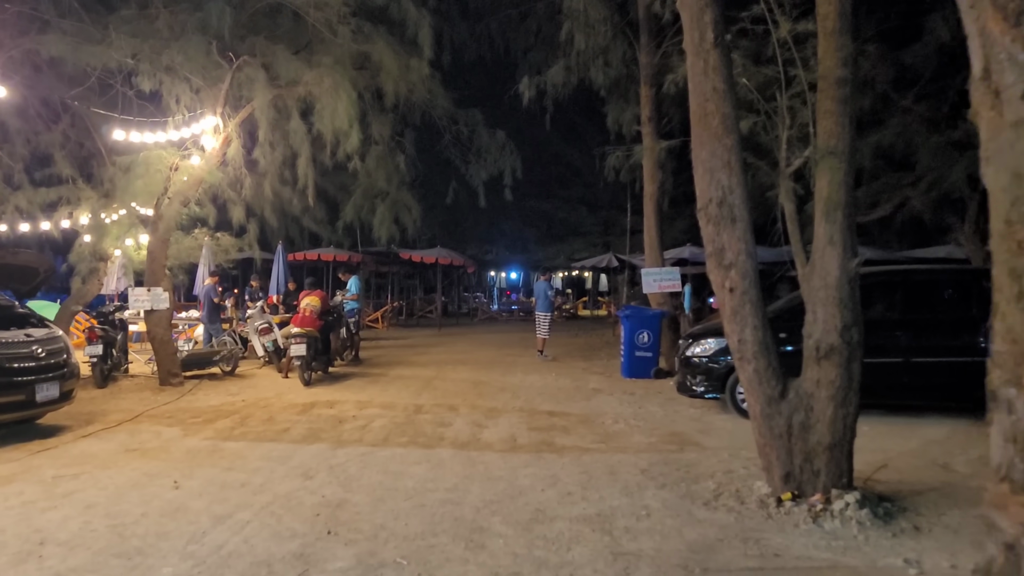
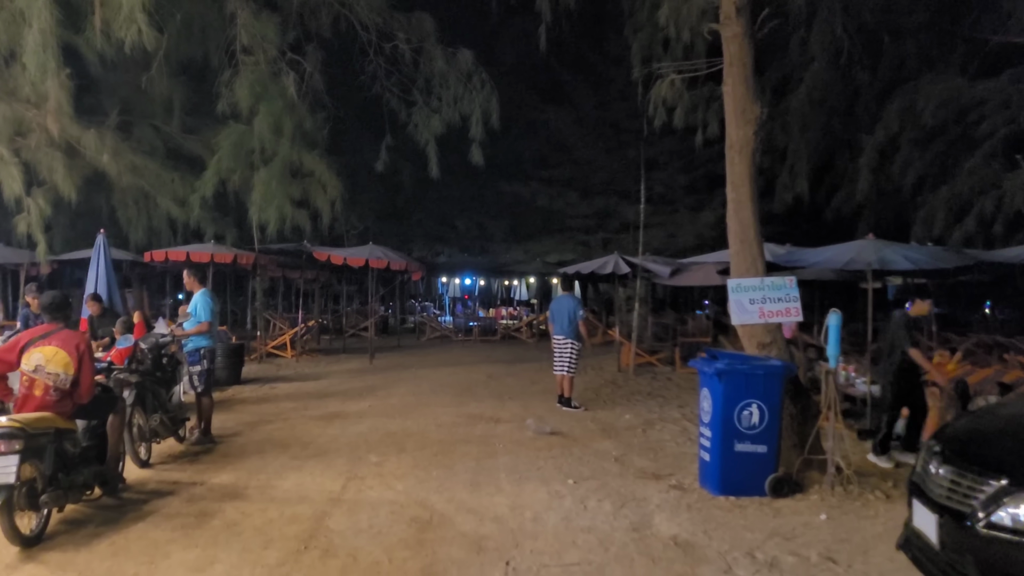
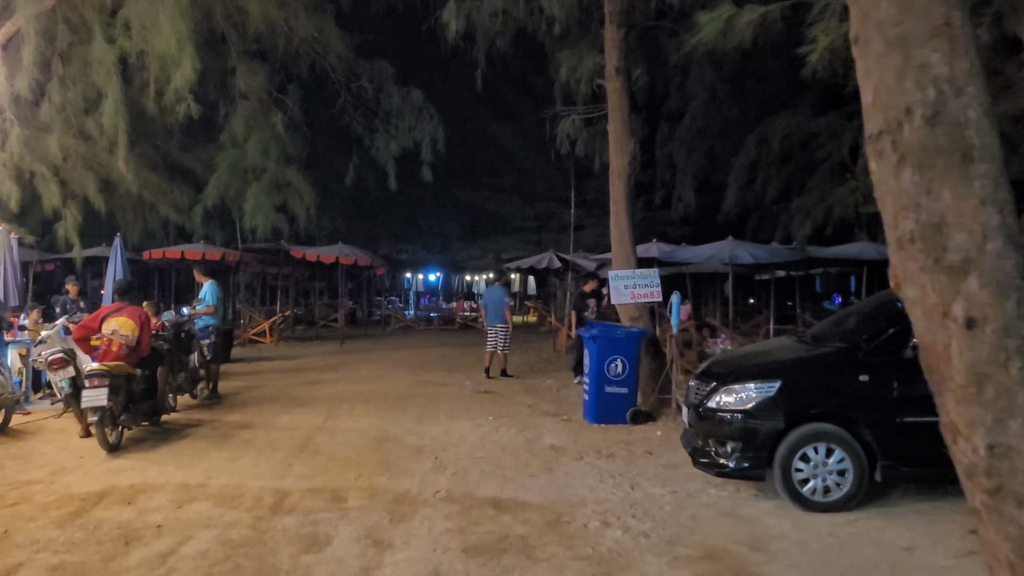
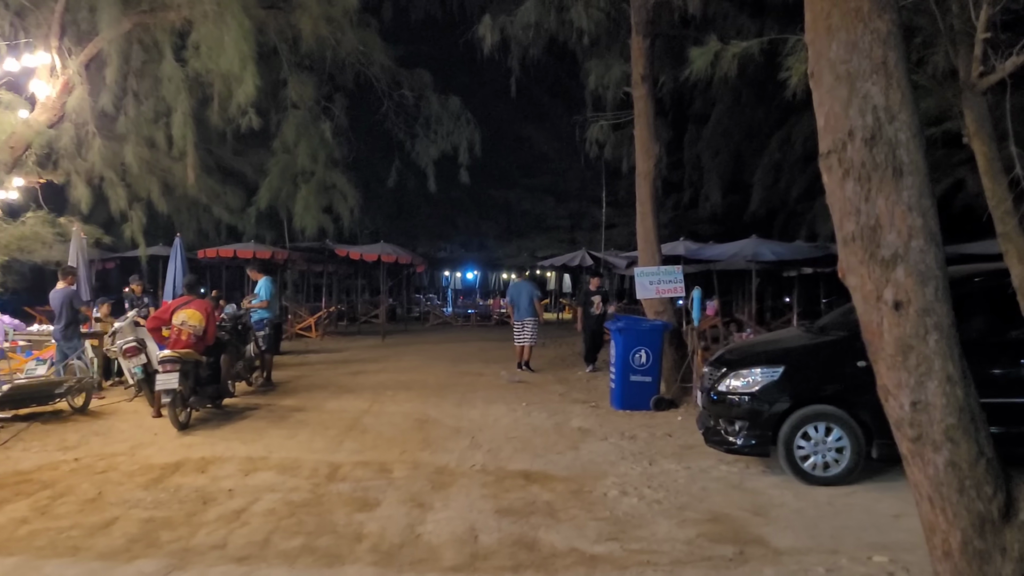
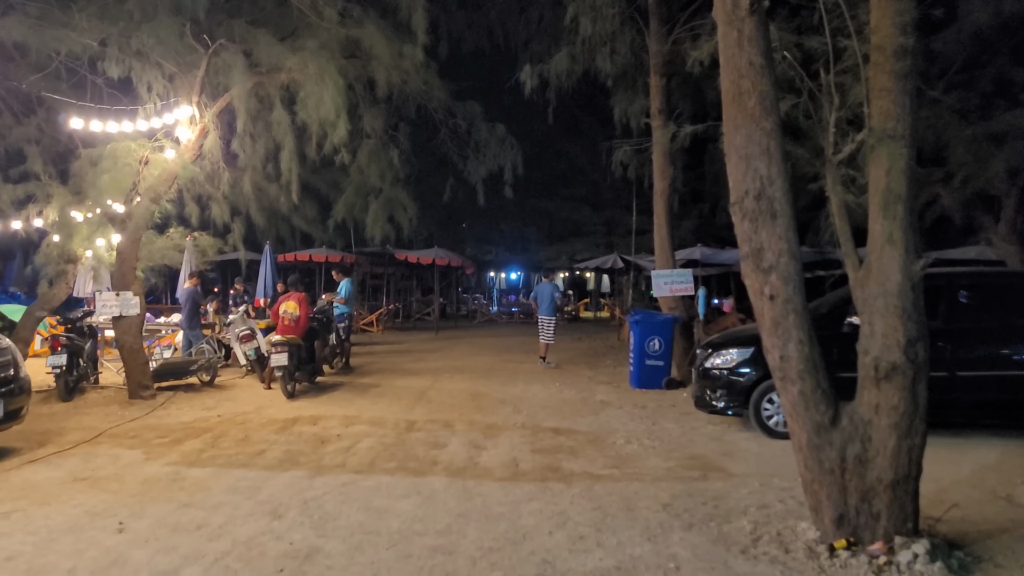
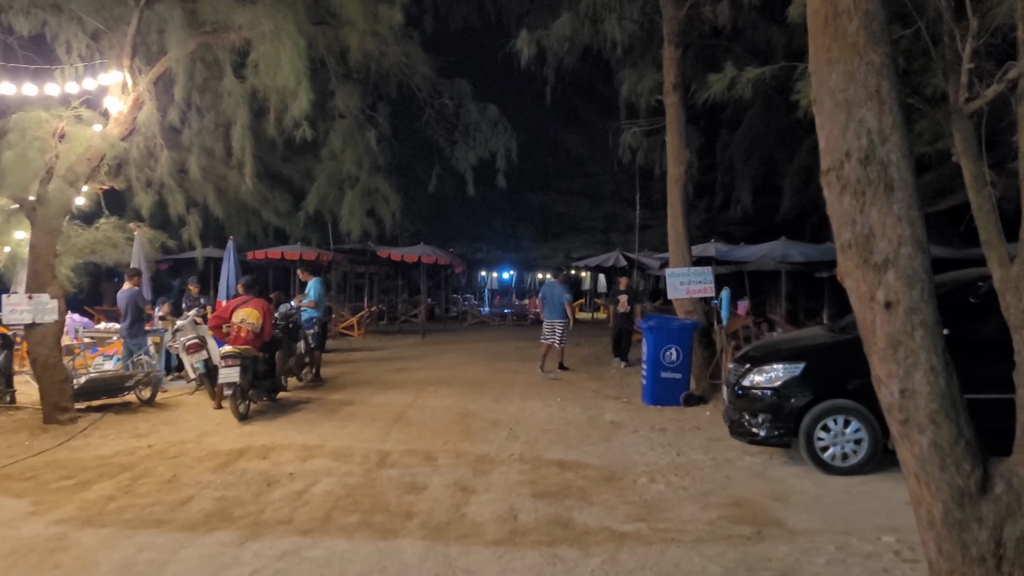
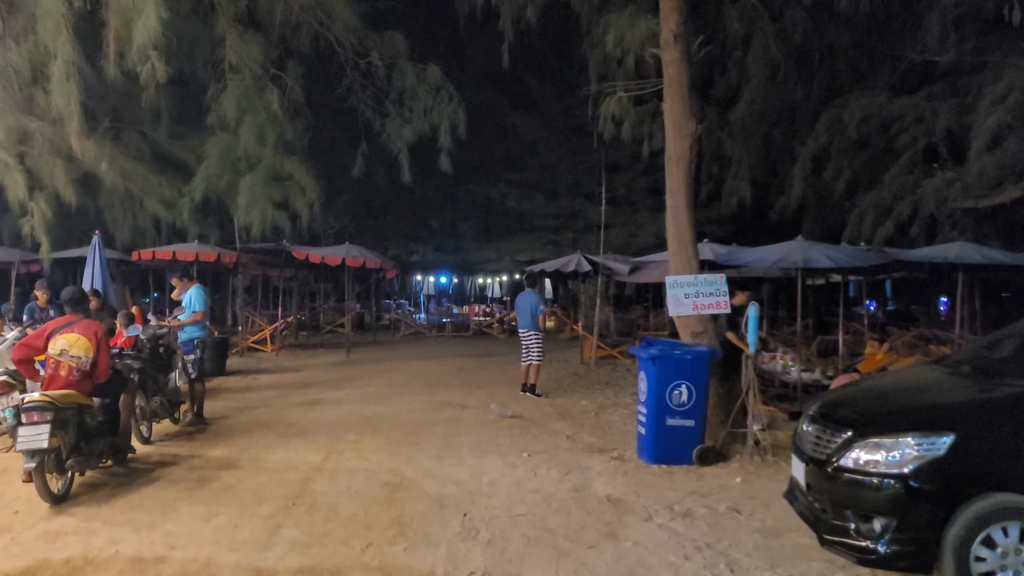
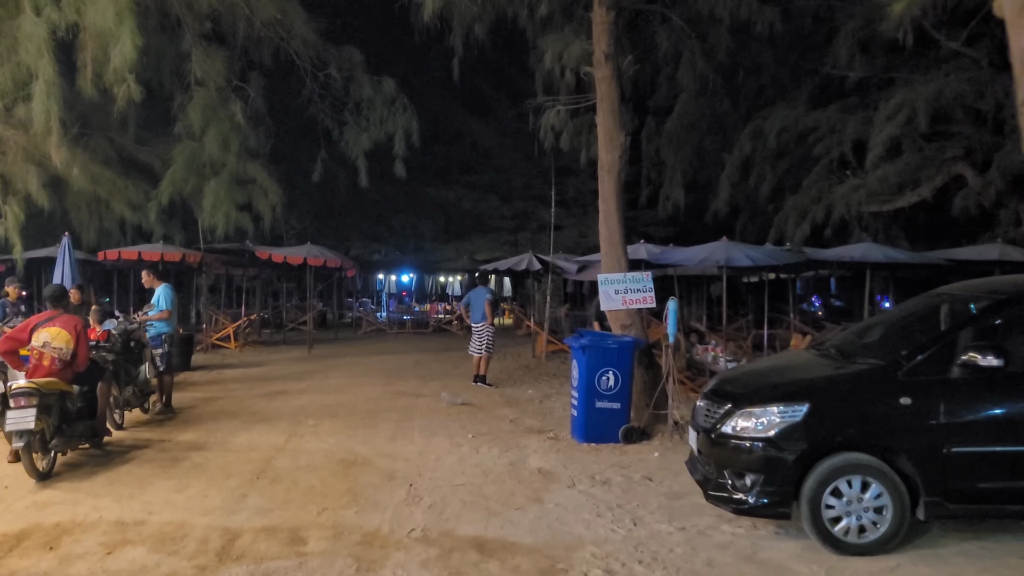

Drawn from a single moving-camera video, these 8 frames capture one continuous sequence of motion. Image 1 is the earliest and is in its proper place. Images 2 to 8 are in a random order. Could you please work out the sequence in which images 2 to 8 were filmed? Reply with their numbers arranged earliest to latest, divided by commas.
5, 6, 4, 3, 8, 7, 2
